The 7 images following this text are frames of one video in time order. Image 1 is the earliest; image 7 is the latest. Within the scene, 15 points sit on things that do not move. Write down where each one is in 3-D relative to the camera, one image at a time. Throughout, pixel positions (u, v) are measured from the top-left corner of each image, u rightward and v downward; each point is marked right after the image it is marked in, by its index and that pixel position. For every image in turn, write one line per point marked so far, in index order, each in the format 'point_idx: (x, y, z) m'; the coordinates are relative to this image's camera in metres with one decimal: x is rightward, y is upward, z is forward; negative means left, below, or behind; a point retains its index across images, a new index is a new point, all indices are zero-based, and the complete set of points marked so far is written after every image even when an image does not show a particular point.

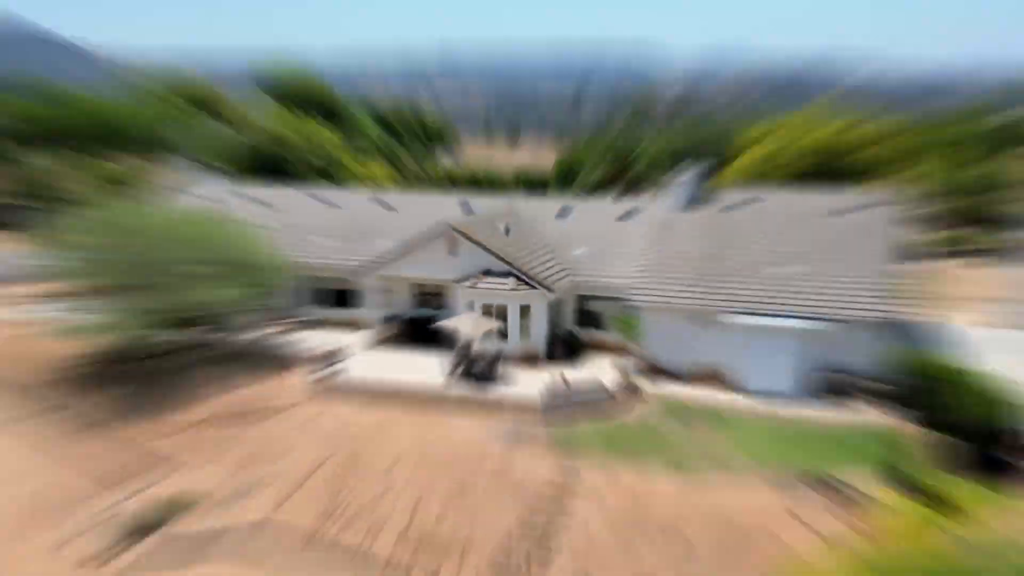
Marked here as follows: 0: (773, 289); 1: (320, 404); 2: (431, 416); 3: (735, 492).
0: (+11.7, 0.0, +18.1) m
1: (-8.4, -5.1, +17.6) m
2: (-3.6, -5.1, +17.0) m
3: (+7.2, -6.8, +12.6) m
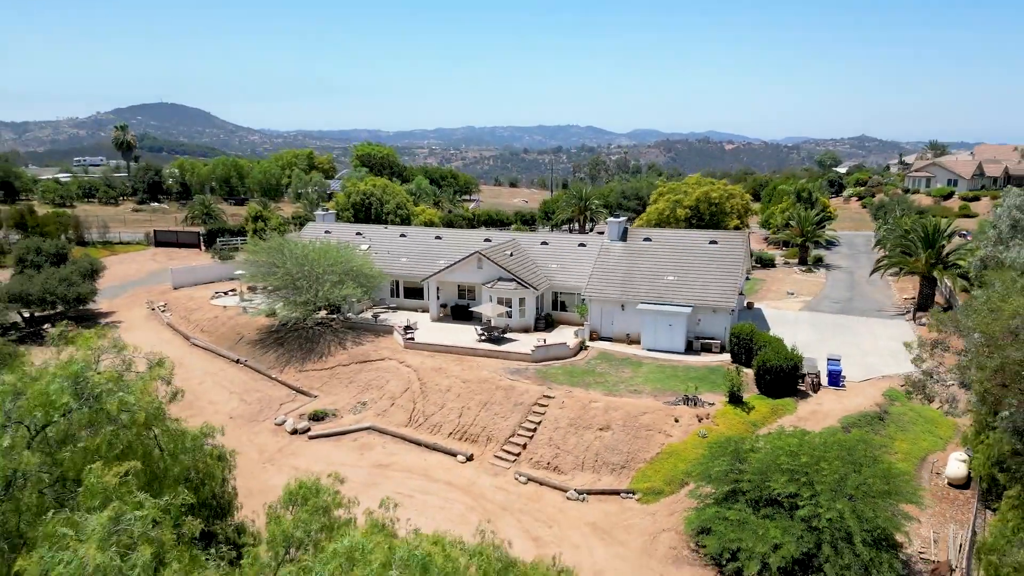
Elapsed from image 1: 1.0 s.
0: (+11.7, 0.0, +29.9) m
1: (-8.3, -5.2, +28.5) m
2: (-3.5, -5.2, +28.0) m
3: (+7.5, -6.7, +24.0) m
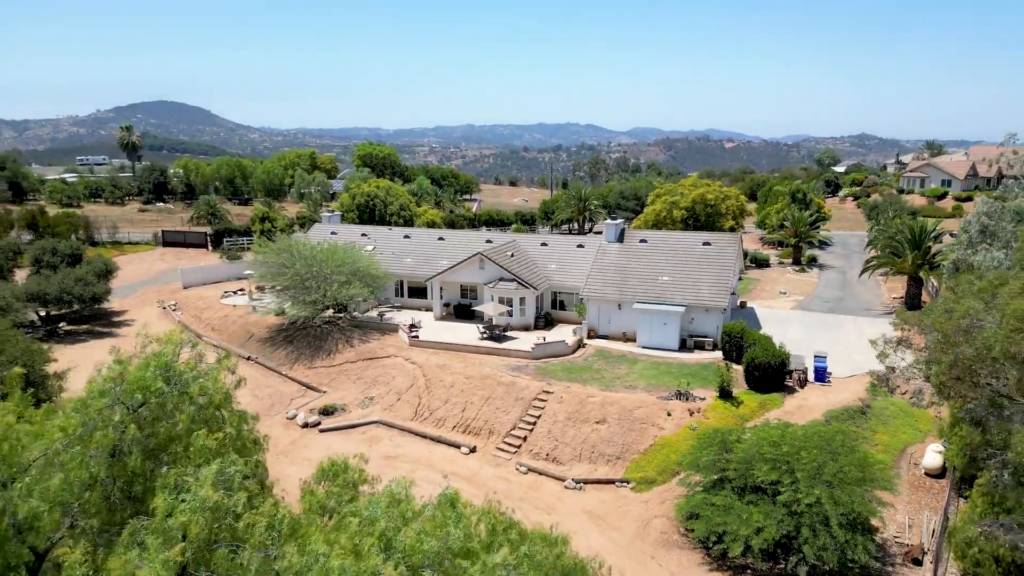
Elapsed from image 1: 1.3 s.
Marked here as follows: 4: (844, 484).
0: (+11.8, 0.0, +31.1) m
1: (-8.3, -5.2, +29.7) m
2: (-3.4, -5.2, +29.2) m
3: (+7.6, -6.7, +25.2) m
4: (+14.5, -8.6, +17.5) m
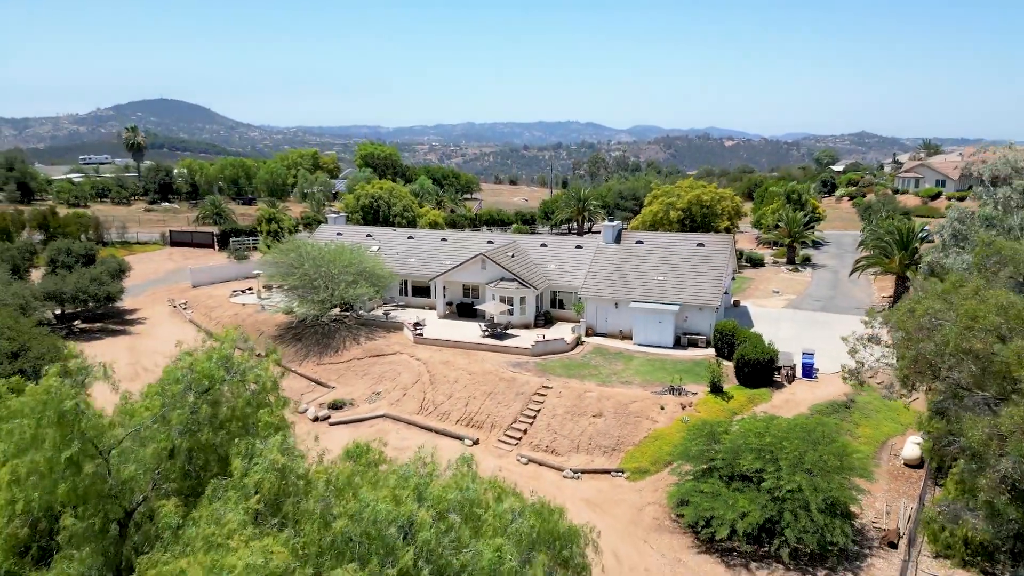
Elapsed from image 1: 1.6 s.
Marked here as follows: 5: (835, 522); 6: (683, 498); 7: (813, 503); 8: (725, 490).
0: (+11.8, 0.0, +32.3) m
1: (-8.2, -5.2, +30.9) m
2: (-3.4, -5.2, +30.4) m
3: (+7.6, -6.7, +26.5) m
4: (+14.6, -8.6, +18.8) m
5: (+14.6, -10.6, +18.1) m
6: (+8.5, -10.4, +19.8) m
7: (+13.6, -9.7, +18.0) m
8: (+10.3, -9.7, +19.2) m
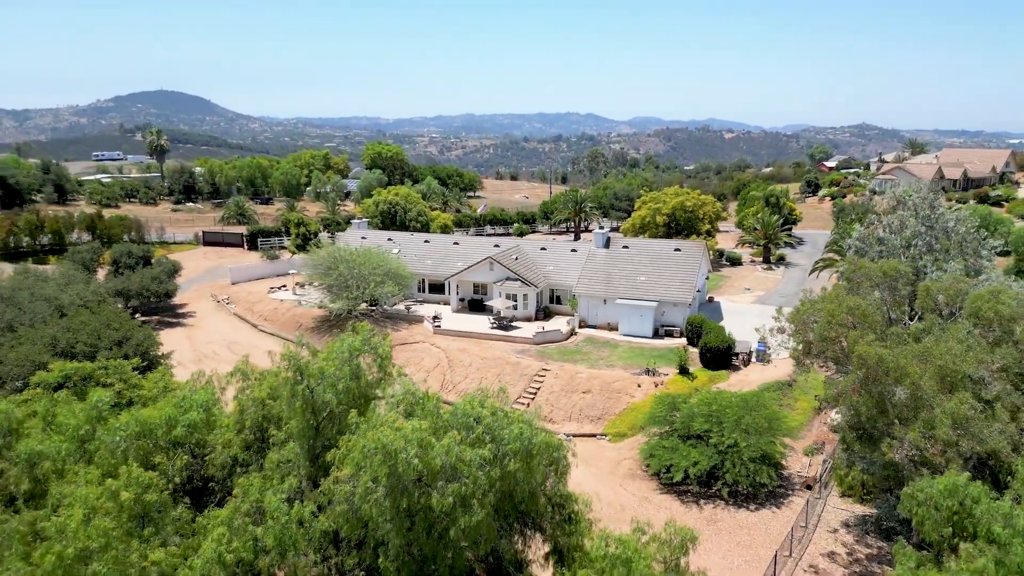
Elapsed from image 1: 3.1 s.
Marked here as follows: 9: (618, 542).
0: (+12.2, +0.1, +38.0) m
1: (-7.8, -5.1, +36.7) m
2: (-3.0, -5.1, +36.2) m
3: (+8.0, -6.8, +32.3) m
4: (+15.0, -8.8, +24.6) m
5: (+15.0, -10.8, +24.0) m
6: (+8.9, -10.5, +25.7) m
7: (+14.0, -9.9, +23.9) m
8: (+10.7, -9.8, +25.1) m
9: (+3.5, -8.4, +13.2) m
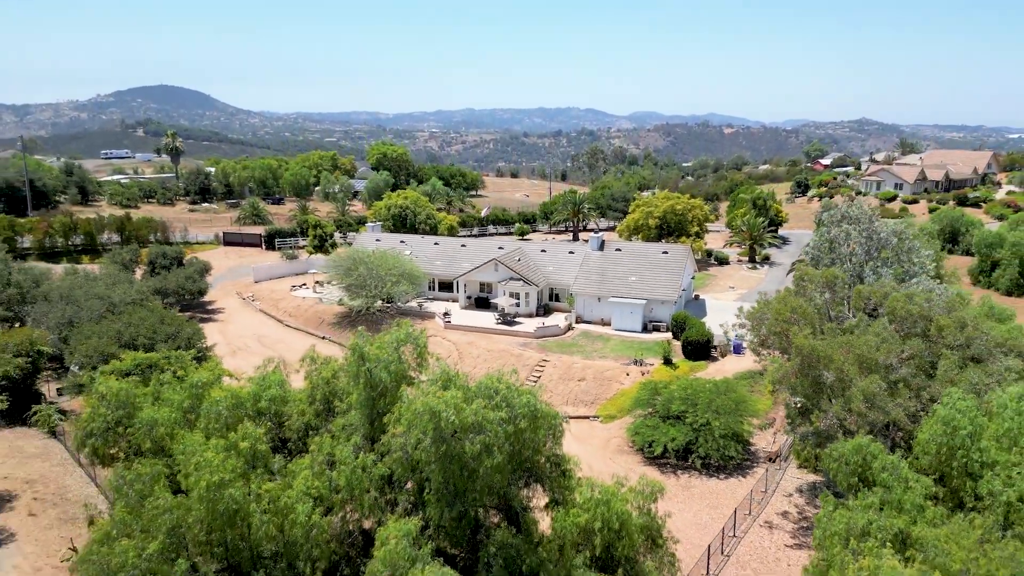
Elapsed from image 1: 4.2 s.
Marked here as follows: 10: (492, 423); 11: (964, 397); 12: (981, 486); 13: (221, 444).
0: (+12.6, +0.2, +42.0) m
1: (-7.5, -5.0, +40.8) m
2: (-2.7, -5.0, +40.3) m
3: (+8.4, -6.7, +36.4) m
4: (+15.3, -8.9, +28.8) m
5: (+15.4, -10.9, +28.2) m
6: (+9.2, -10.6, +29.9) m
7: (+14.3, -10.0, +28.1) m
8: (+11.0, -9.9, +29.3) m
9: (+3.9, -8.7, +17.4) m
10: (-0.7, -5.1, +15.0) m
11: (+20.7, -5.0, +18.3) m
12: (+19.6, -8.2, +16.7) m
13: (-11.4, -6.1, +15.9) m
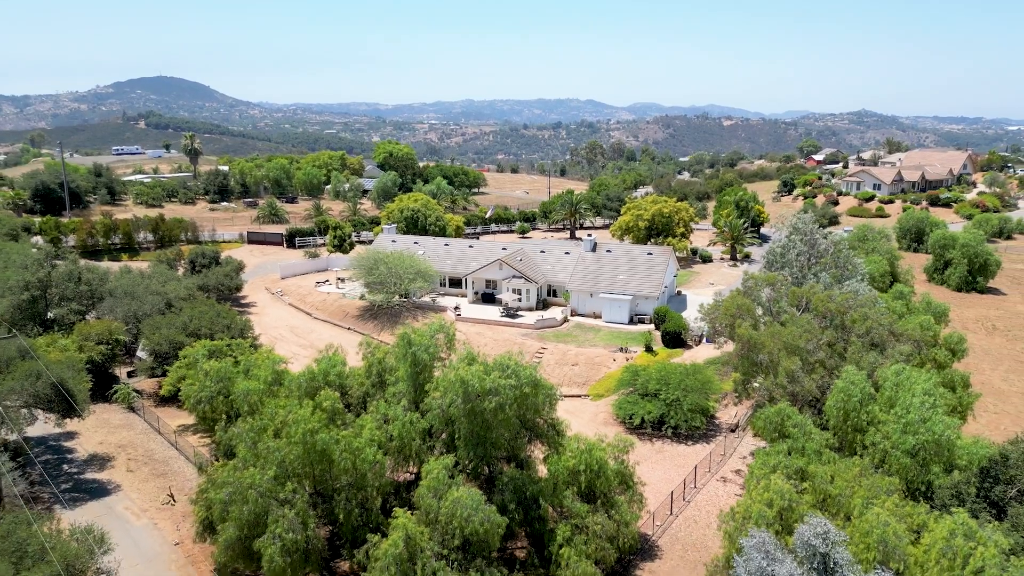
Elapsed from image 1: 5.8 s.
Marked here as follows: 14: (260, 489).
0: (+12.9, +0.5, +47.8) m
1: (-7.2, -4.7, +46.6) m
2: (-2.3, -4.7, +46.2) m
3: (+8.7, -6.5, +42.3) m
4: (+15.7, -8.9, +34.8) m
5: (+15.7, -10.9, +34.2) m
6: (+9.6, -10.5, +35.9) m
7: (+14.6, -9.9, +34.0) m
8: (+11.4, -9.9, +35.3) m
9: (+4.2, -8.8, +23.3) m
10: (-0.4, -5.3, +20.9) m
11: (+21.0, -5.1, +24.2) m
12: (+20.0, -8.4, +22.7) m
13: (-11.1, -6.3, +21.7) m
14: (-12.2, -9.8, +19.5) m
